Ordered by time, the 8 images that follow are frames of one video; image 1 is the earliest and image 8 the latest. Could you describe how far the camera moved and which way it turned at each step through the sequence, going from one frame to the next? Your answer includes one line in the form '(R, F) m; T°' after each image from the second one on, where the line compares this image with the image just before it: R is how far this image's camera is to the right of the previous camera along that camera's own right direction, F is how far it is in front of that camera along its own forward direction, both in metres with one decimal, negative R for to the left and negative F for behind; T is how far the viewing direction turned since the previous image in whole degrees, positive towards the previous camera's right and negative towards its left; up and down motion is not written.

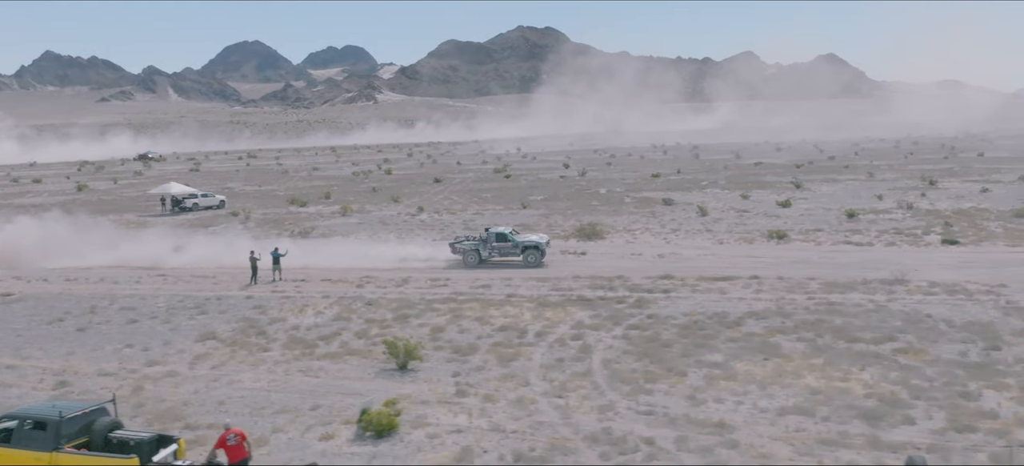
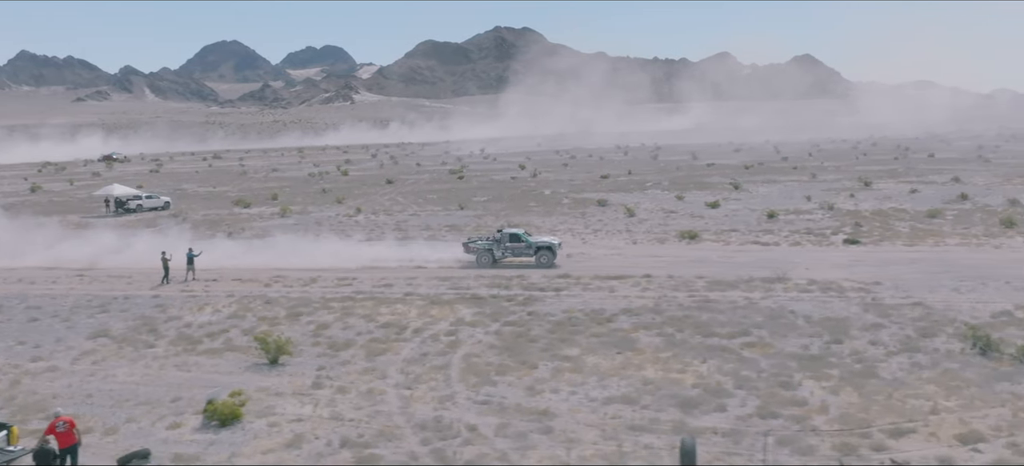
(+2.5, -1.3) m; +1°
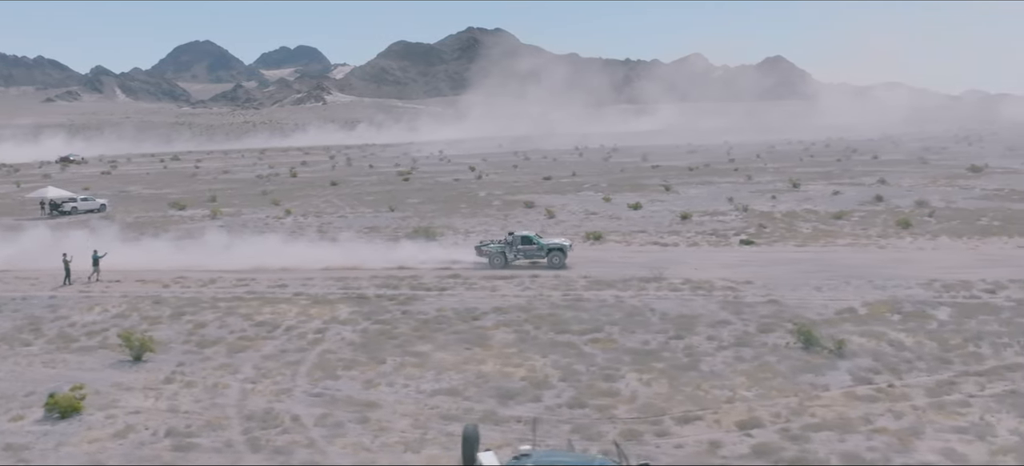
(+2.8, -1.3) m; +1°
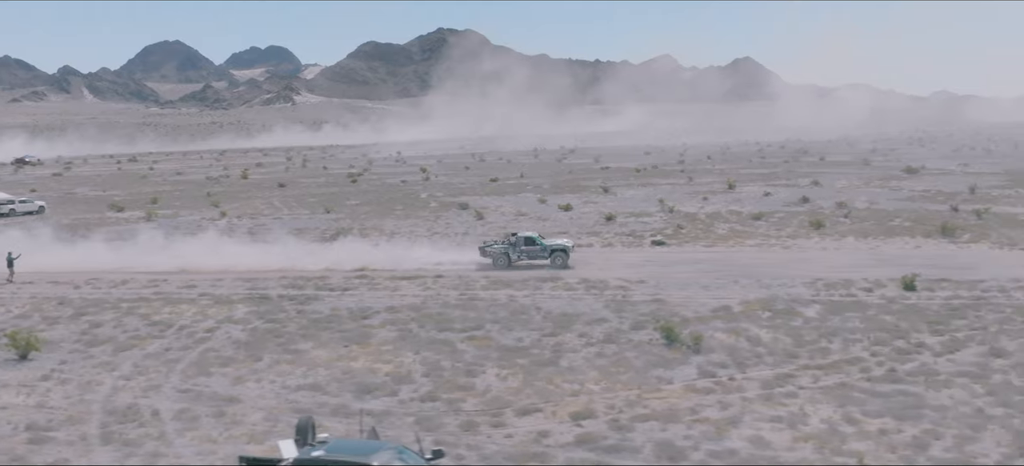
(+2.3, -1.1) m; +1°
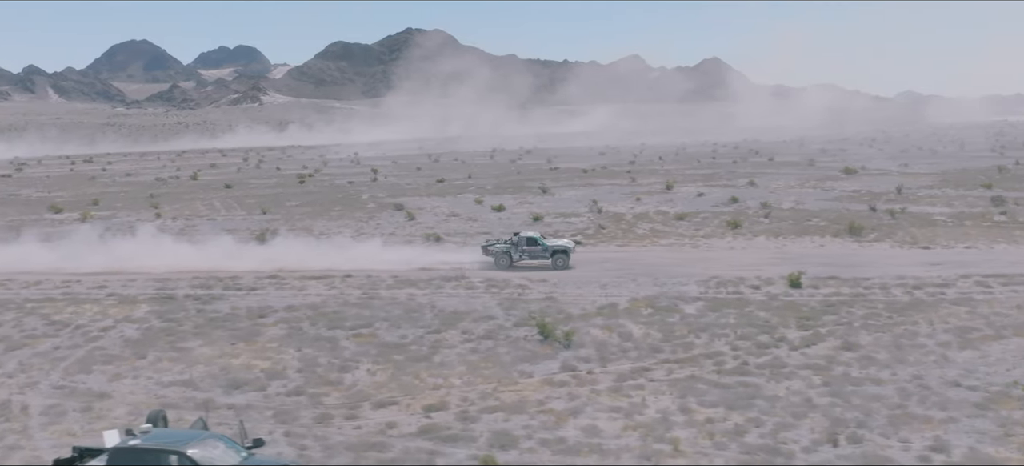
(+2.3, -1.0) m; +2°
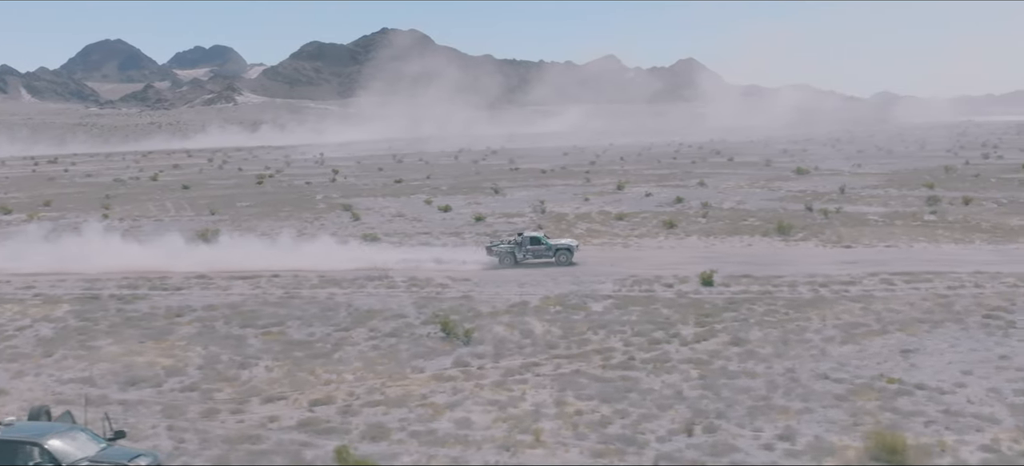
(+1.9, -0.8) m; +1°
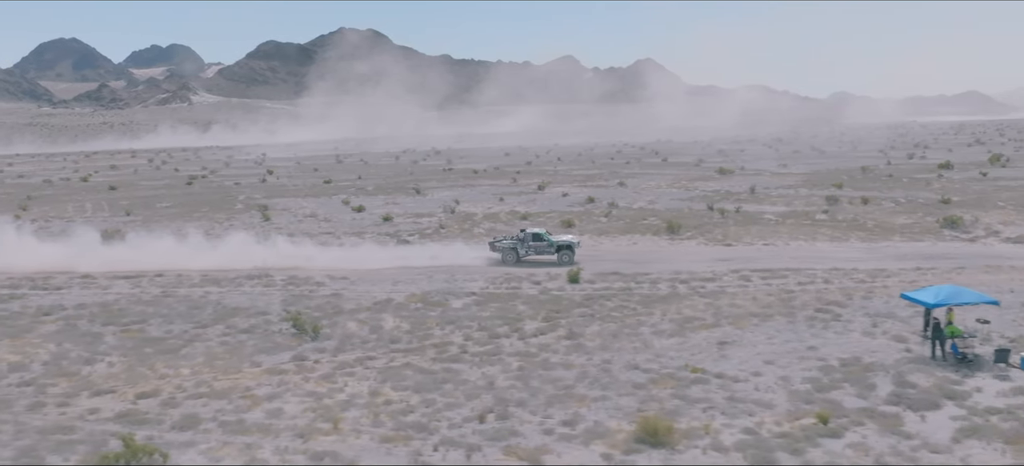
(+3.0, -1.2) m; +2°
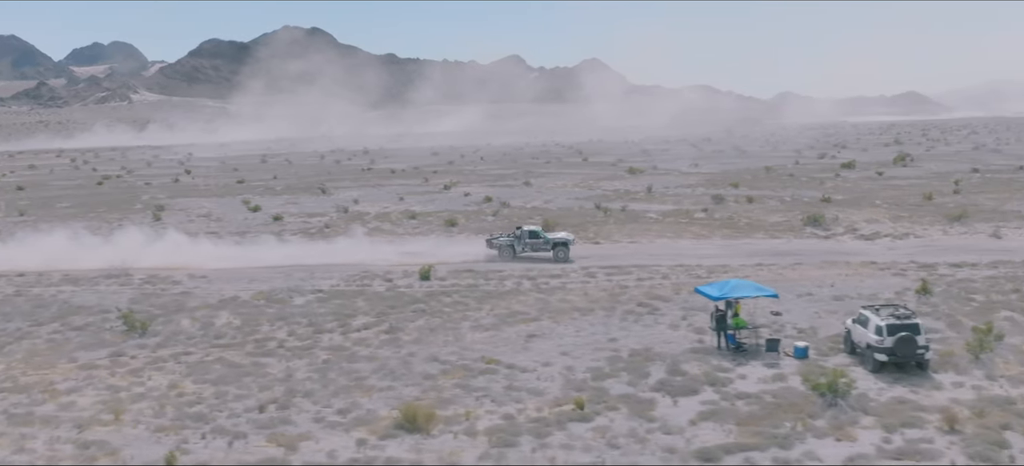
(+3.4, -1.2) m; +3°
